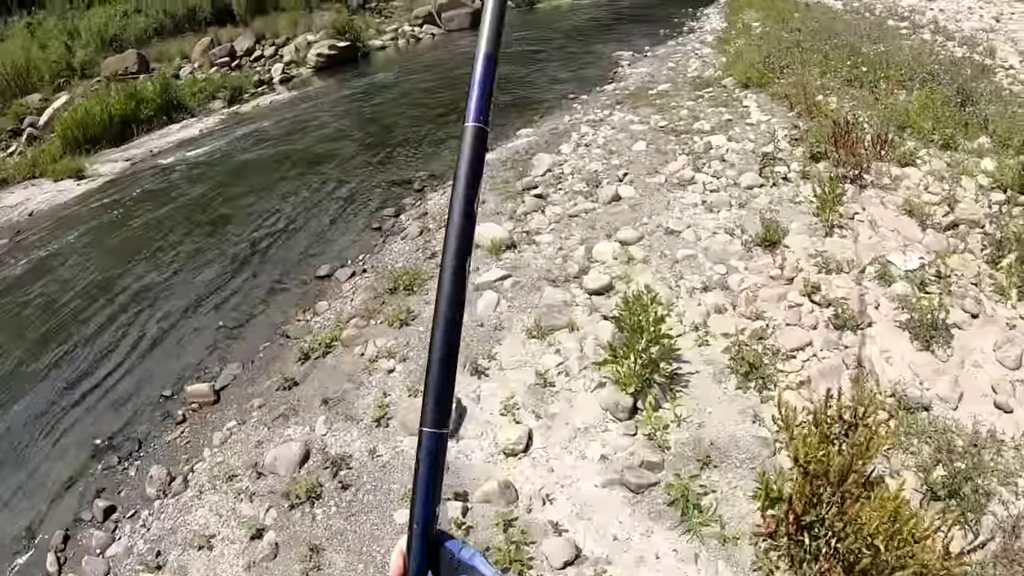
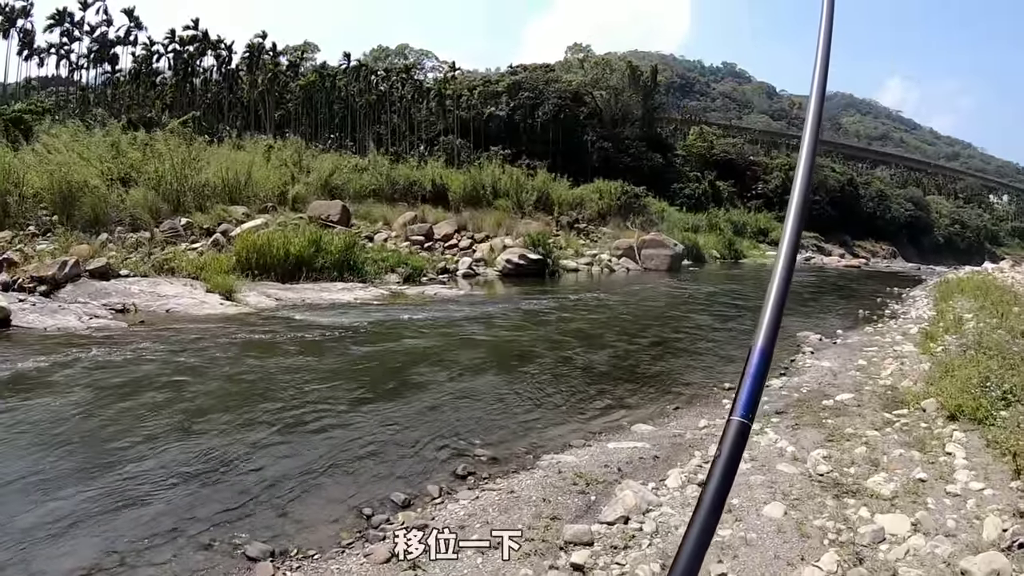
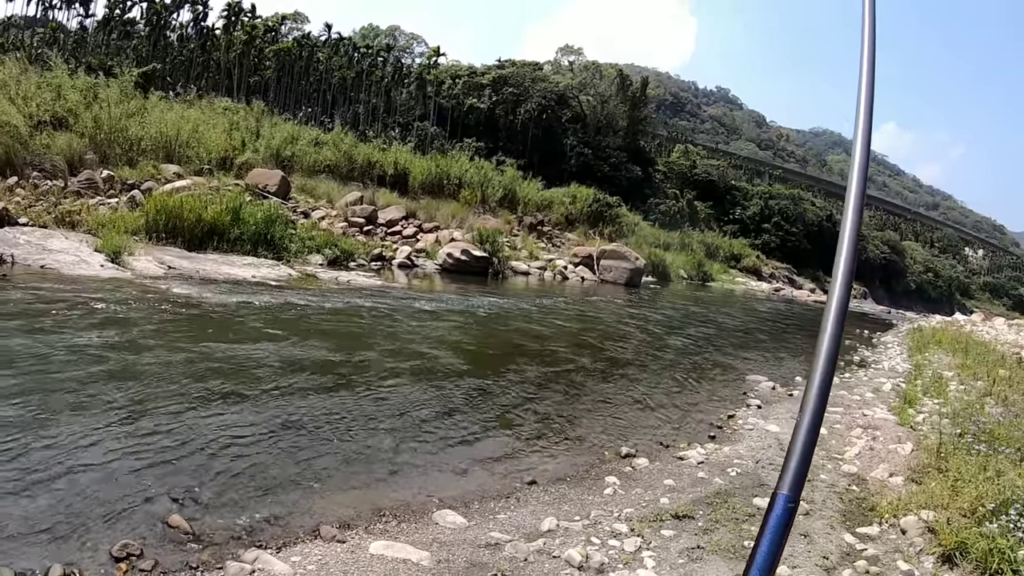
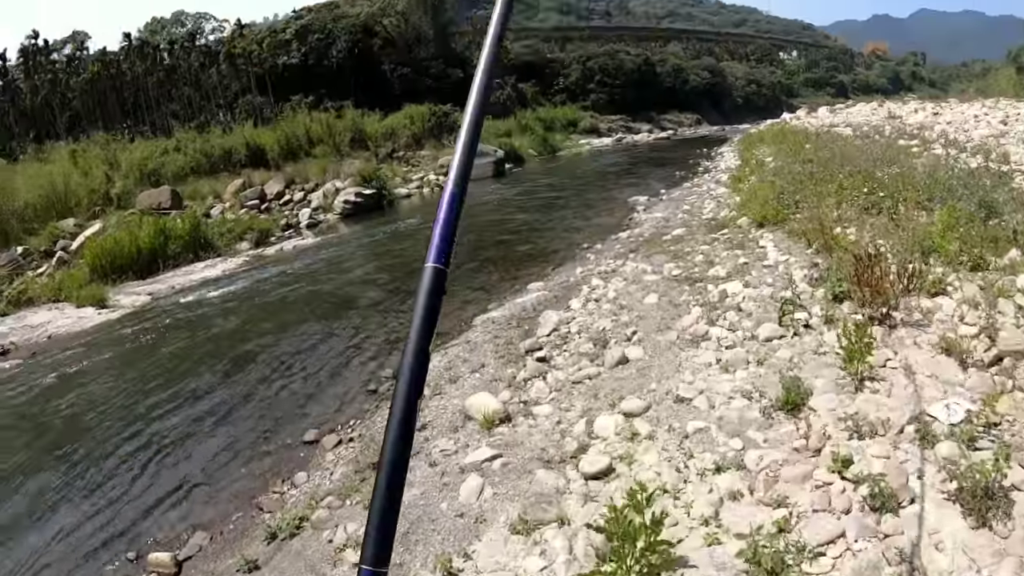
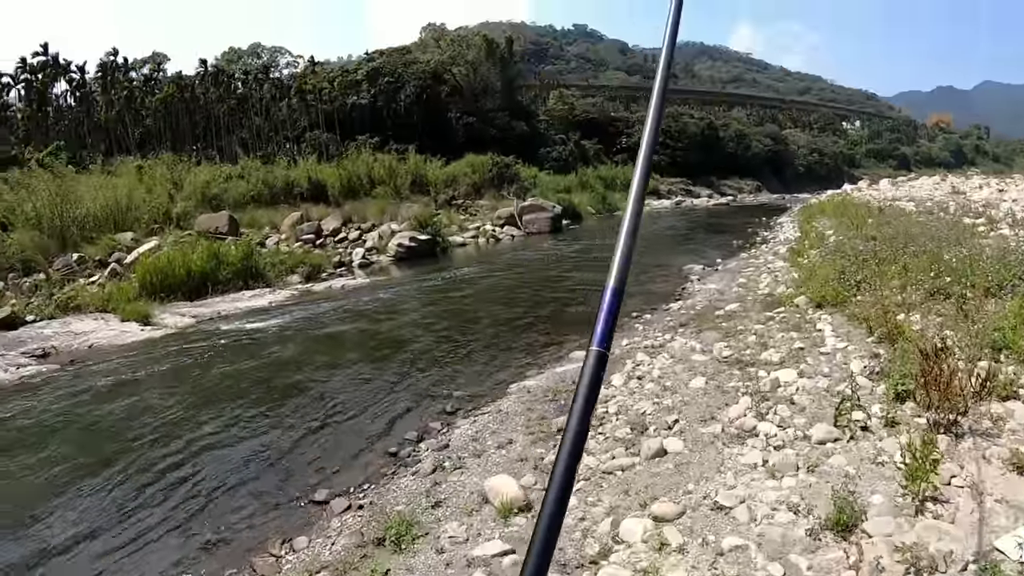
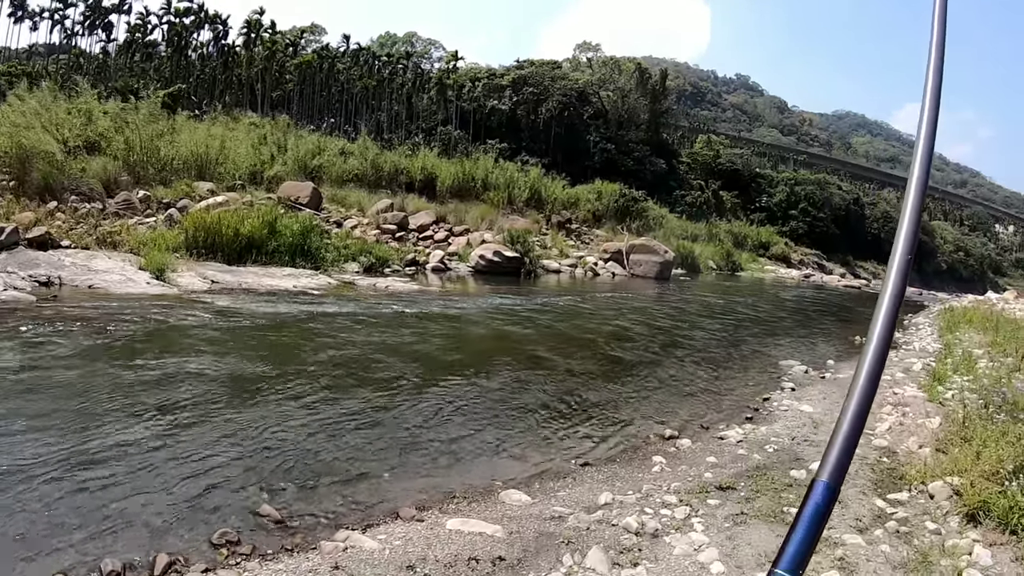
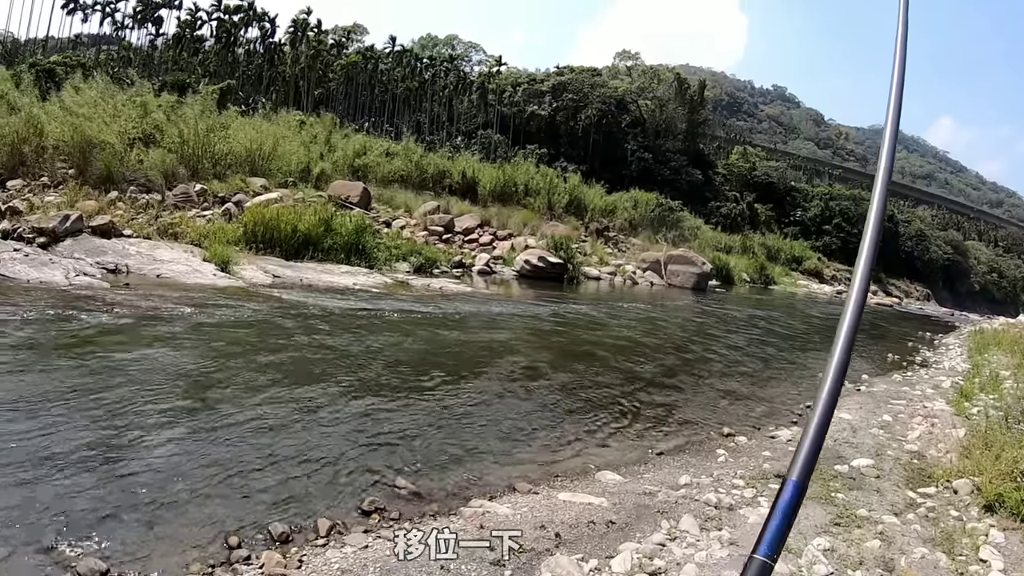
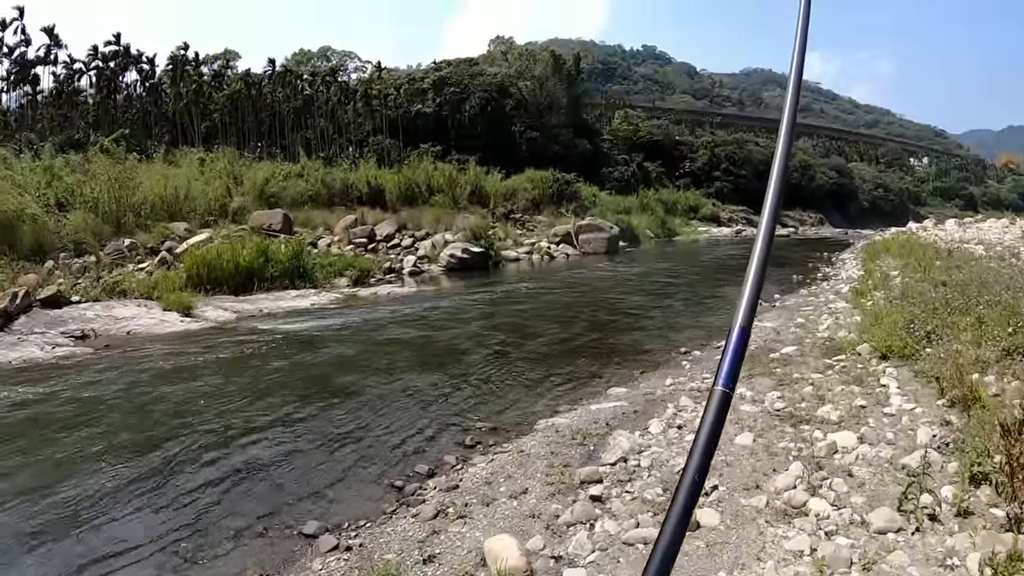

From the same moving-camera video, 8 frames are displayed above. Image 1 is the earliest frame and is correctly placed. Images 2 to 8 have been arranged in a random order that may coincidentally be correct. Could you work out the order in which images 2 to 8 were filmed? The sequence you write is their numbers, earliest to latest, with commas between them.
4, 5, 8, 2, 7, 6, 3
